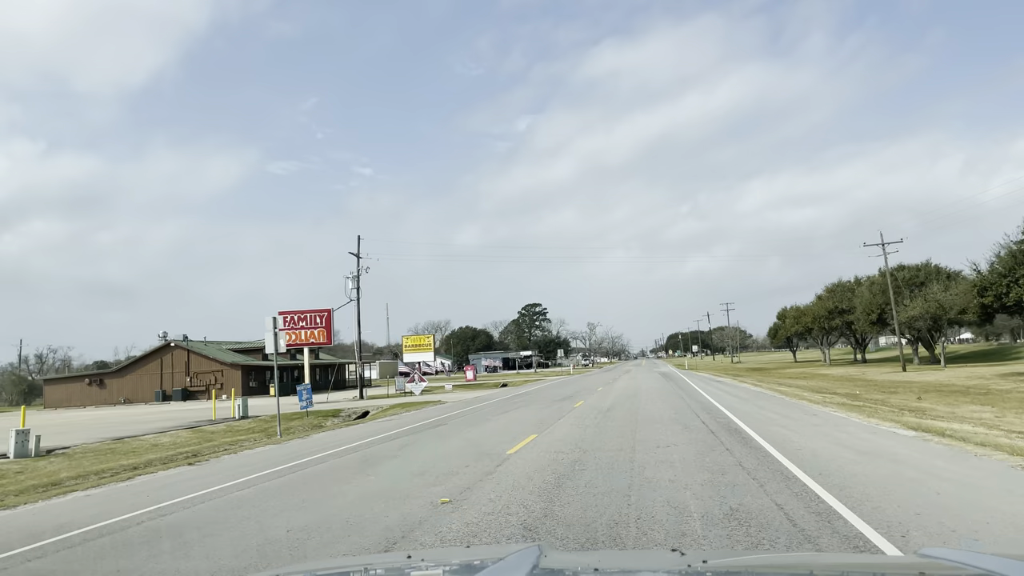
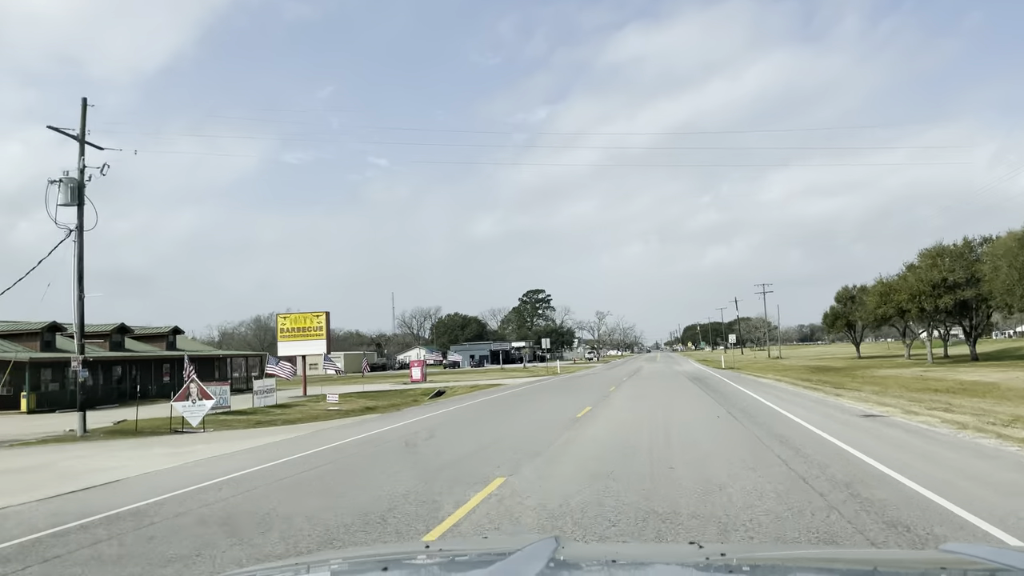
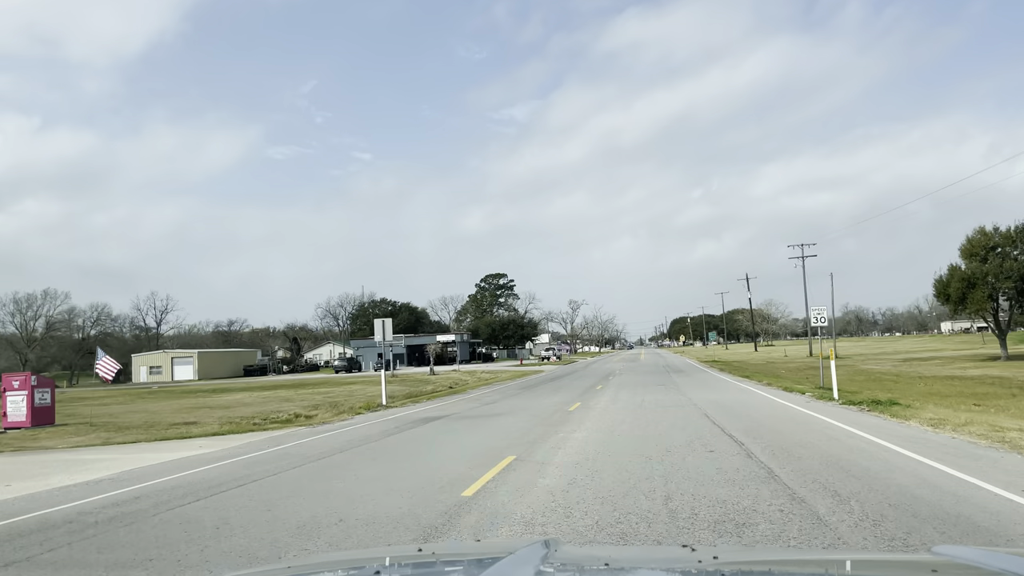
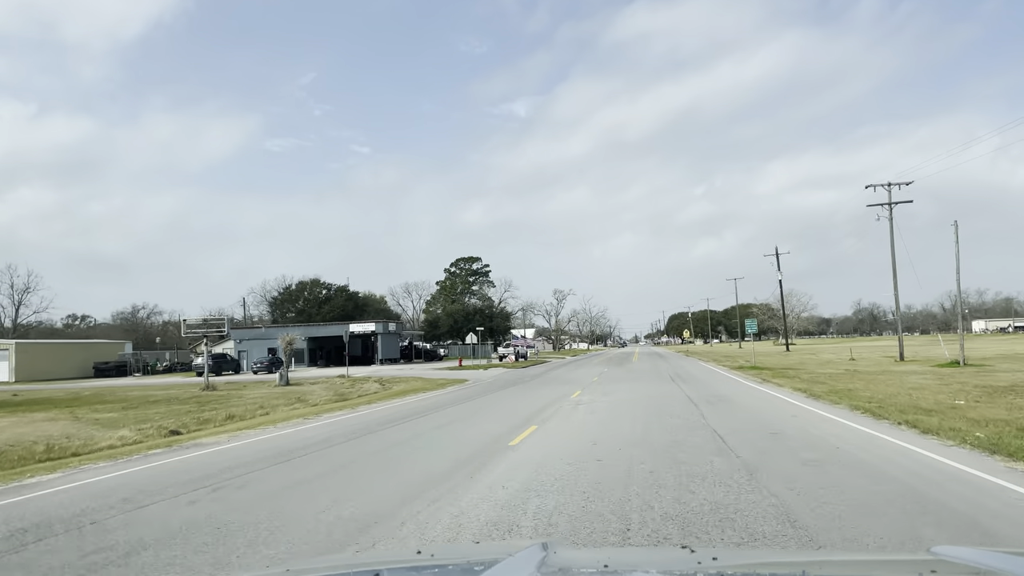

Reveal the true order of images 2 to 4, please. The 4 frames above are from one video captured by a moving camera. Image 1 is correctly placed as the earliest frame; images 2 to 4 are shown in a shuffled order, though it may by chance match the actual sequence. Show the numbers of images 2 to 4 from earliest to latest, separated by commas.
2, 3, 4
